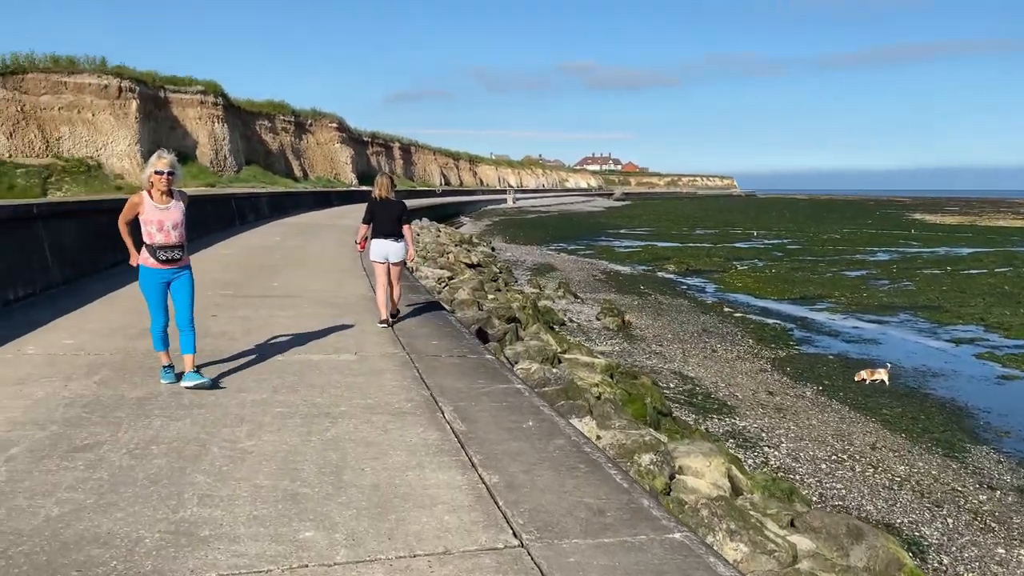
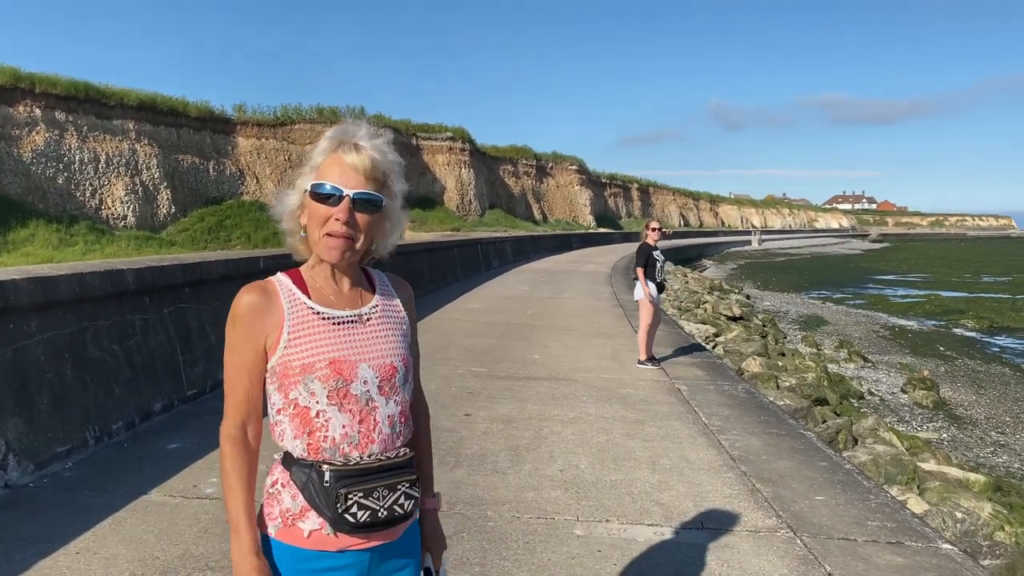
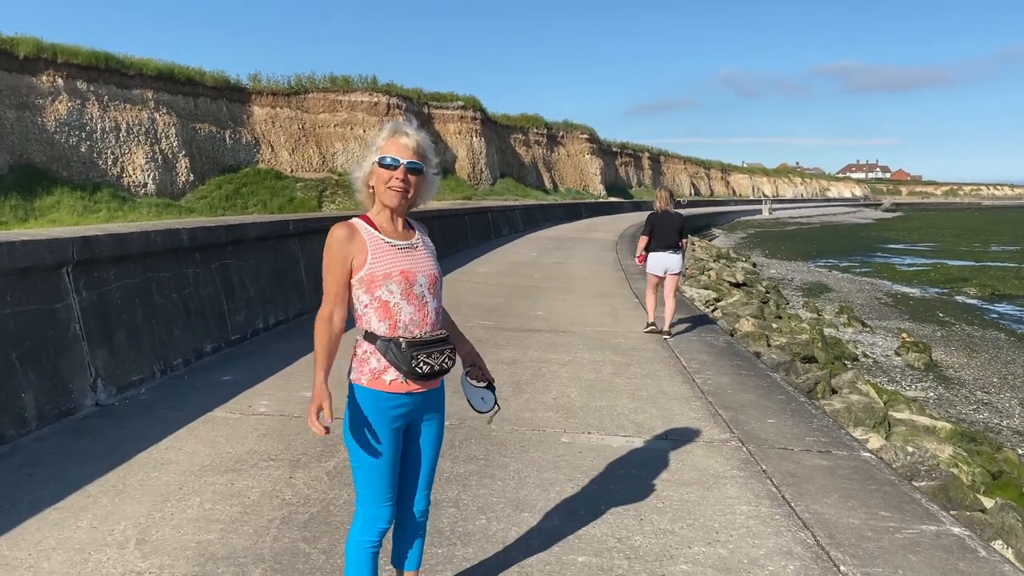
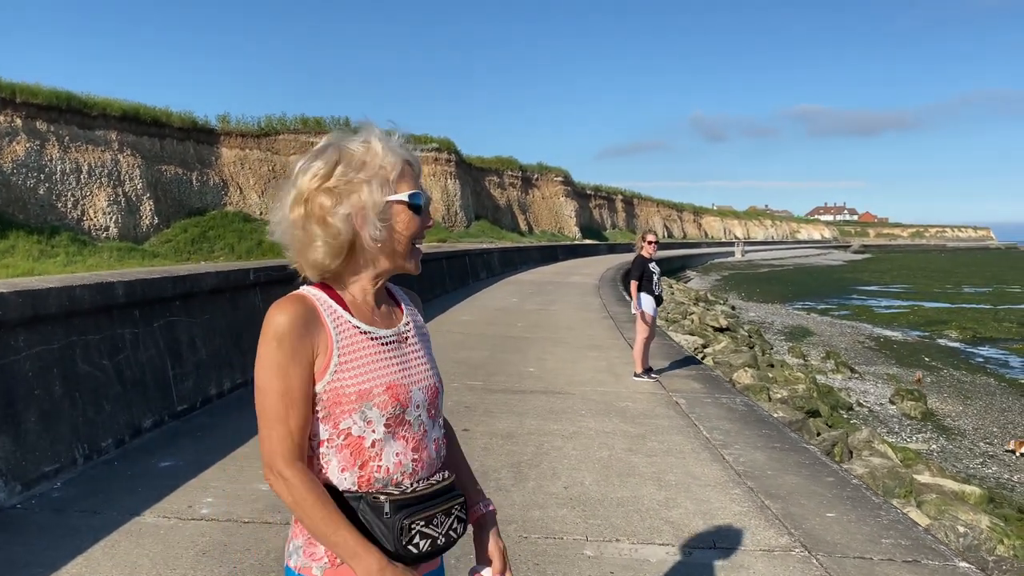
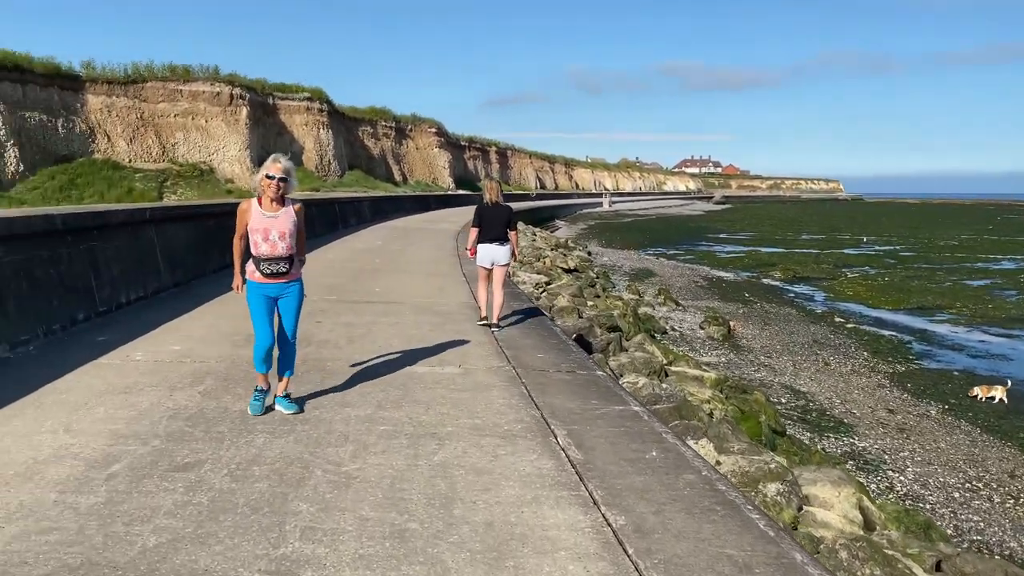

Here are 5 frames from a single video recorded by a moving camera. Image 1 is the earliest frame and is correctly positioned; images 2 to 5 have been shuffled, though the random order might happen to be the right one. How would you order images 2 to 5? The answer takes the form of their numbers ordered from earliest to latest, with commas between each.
5, 3, 2, 4
